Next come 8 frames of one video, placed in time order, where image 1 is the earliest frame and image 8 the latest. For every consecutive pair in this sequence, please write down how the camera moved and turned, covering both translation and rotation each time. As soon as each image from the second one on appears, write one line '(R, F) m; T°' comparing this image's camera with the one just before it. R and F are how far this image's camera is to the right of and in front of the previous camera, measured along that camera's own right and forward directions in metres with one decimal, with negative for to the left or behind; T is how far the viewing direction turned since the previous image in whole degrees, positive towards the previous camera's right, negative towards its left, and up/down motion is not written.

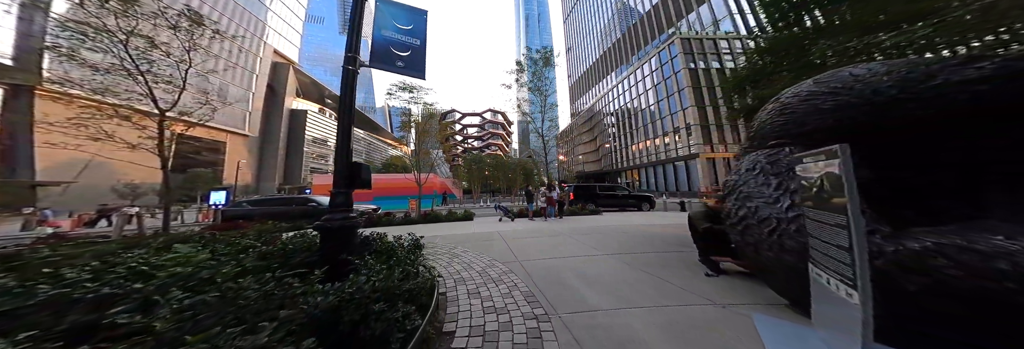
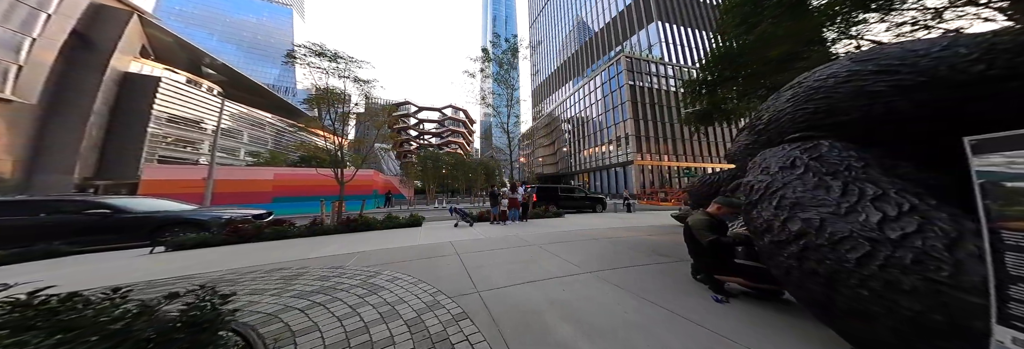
(0.0, +0.9) m; +11°
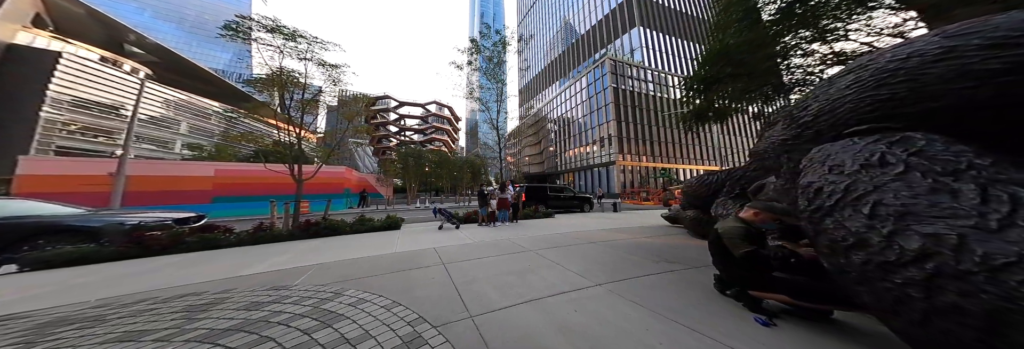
(-0.2, +0.5) m; +4°
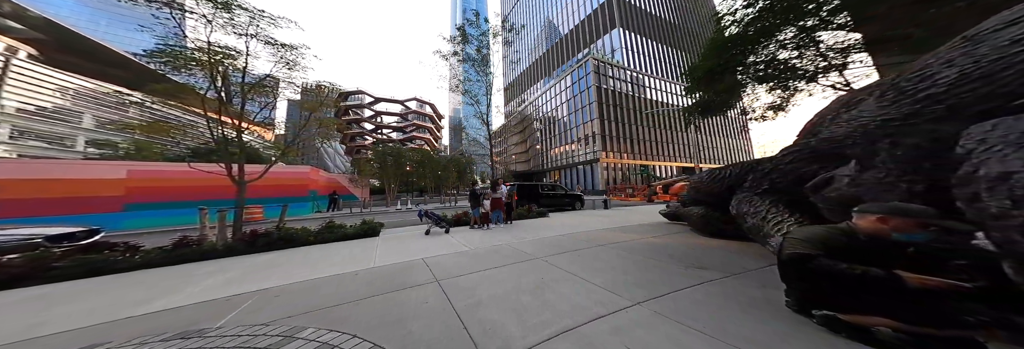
(-0.3, +0.6) m; +4°
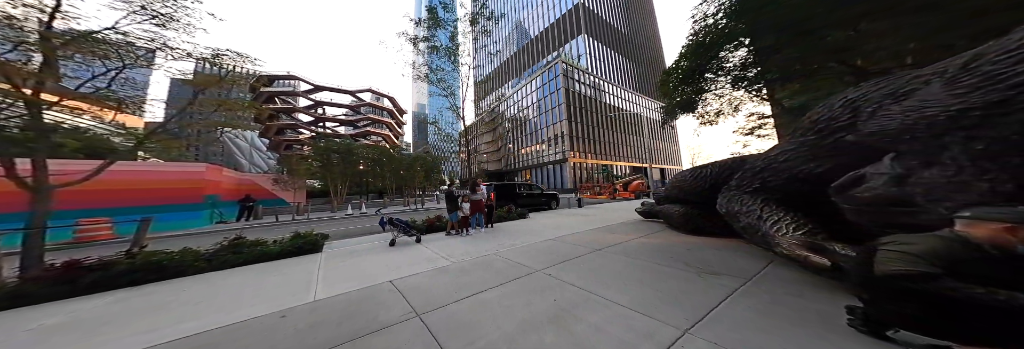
(-0.4, +0.6) m; +9°
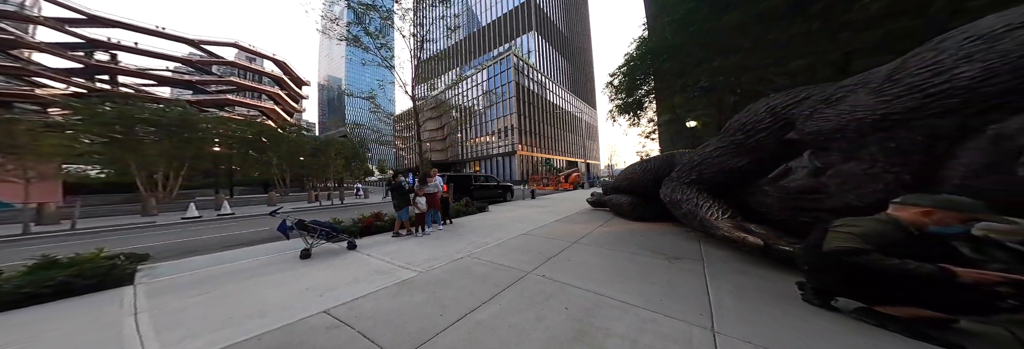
(-0.5, +0.5) m; +15°
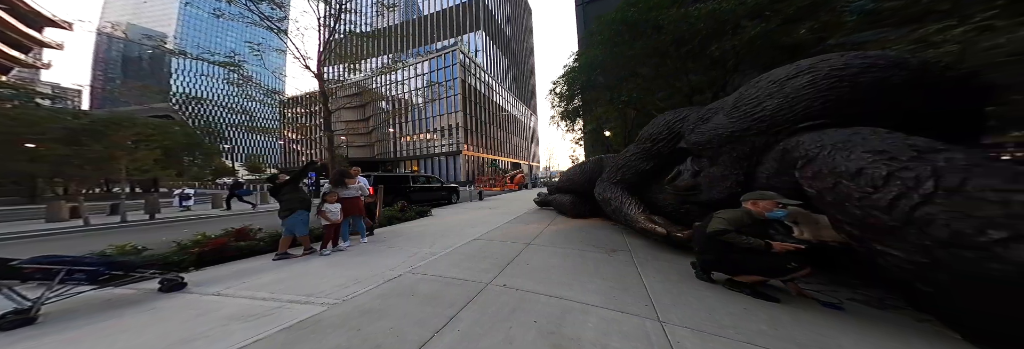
(-0.2, +0.2) m; +15°
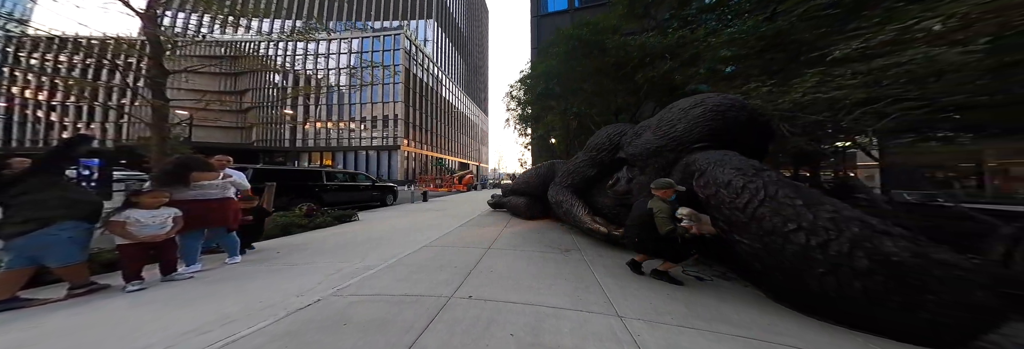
(-0.5, +0.4) m; +15°
